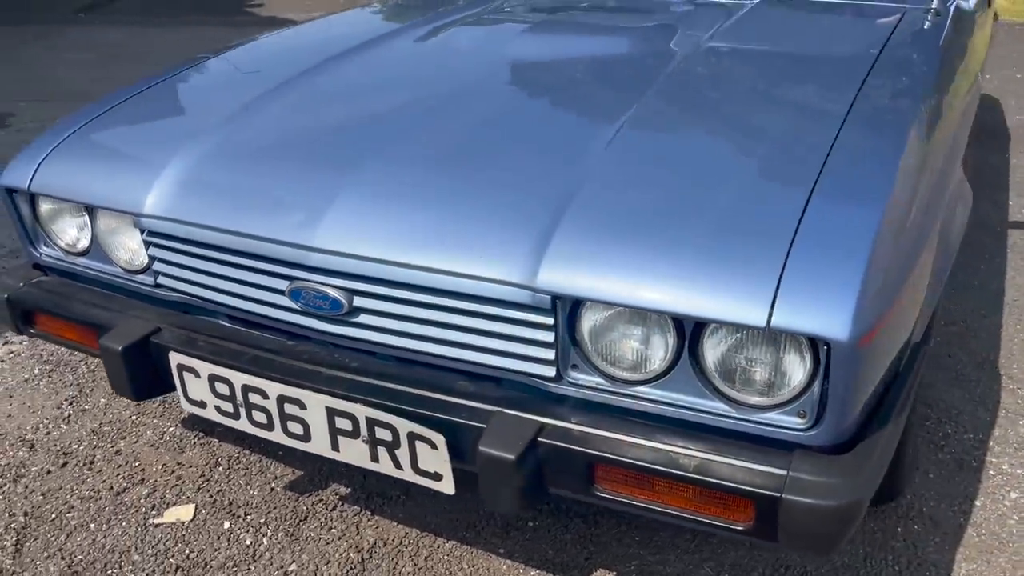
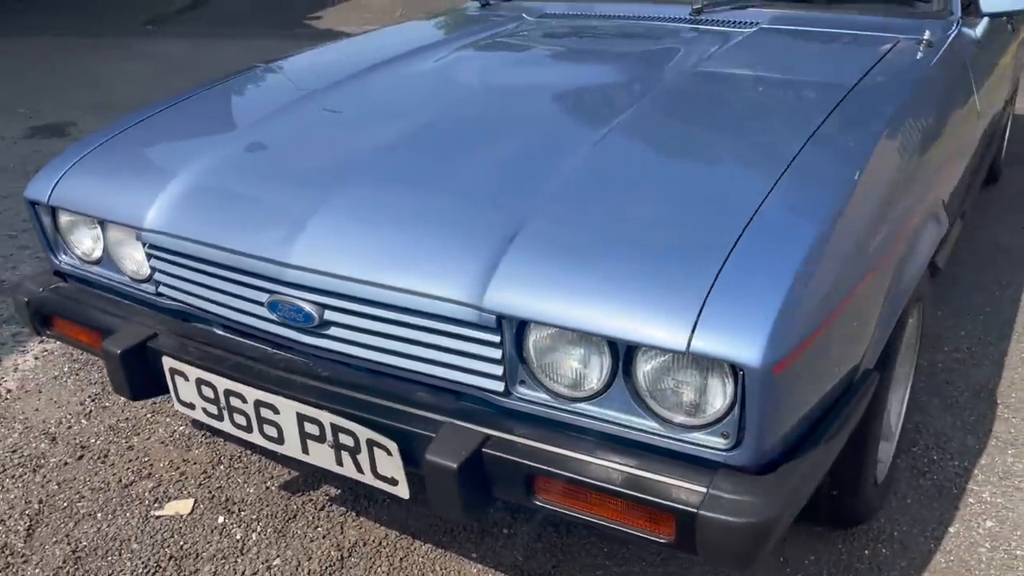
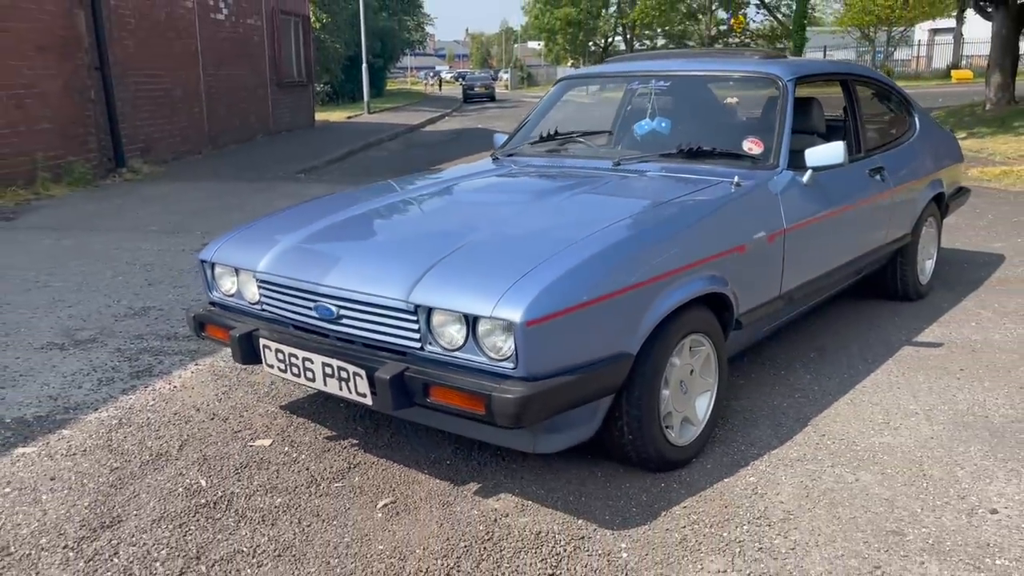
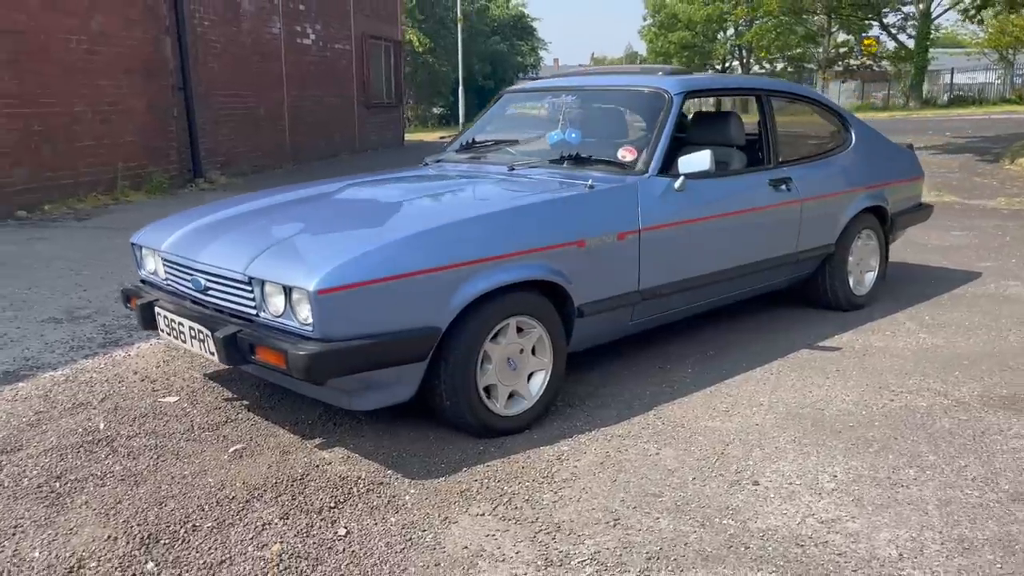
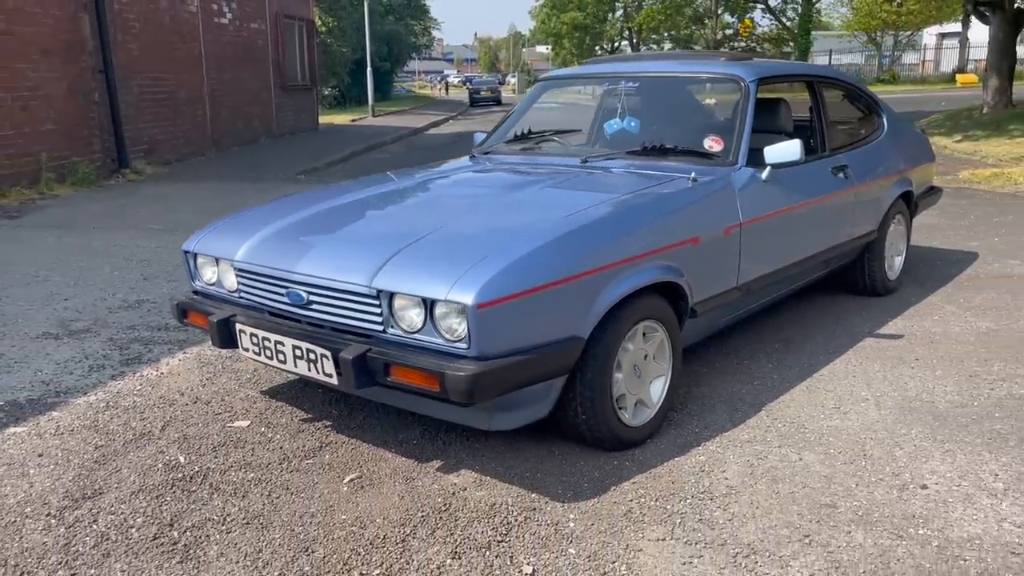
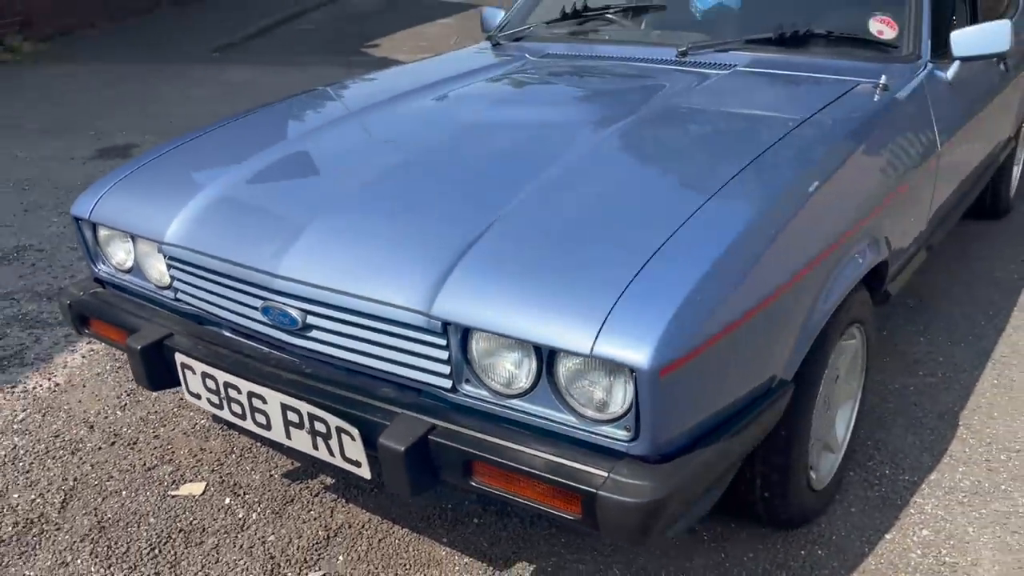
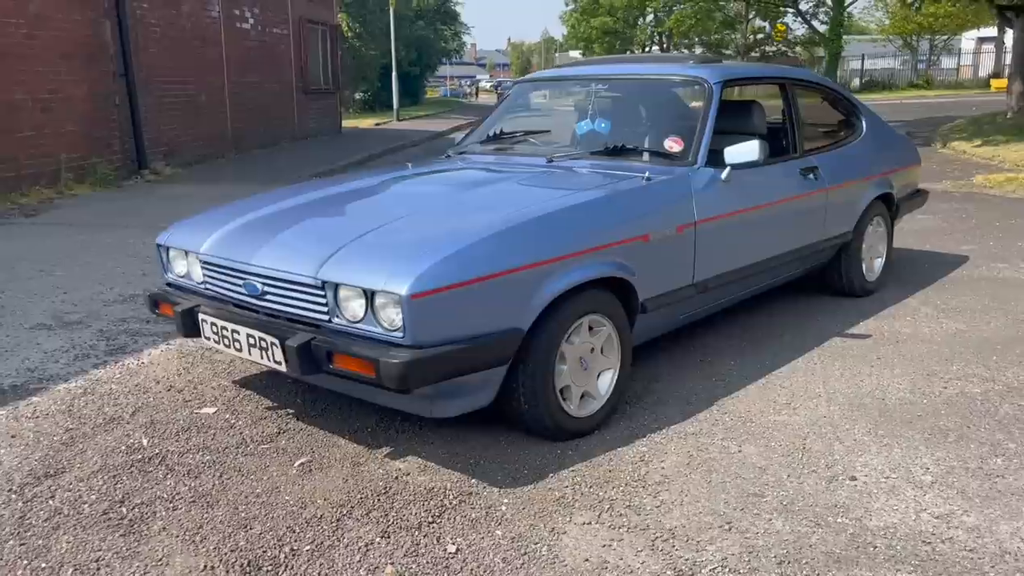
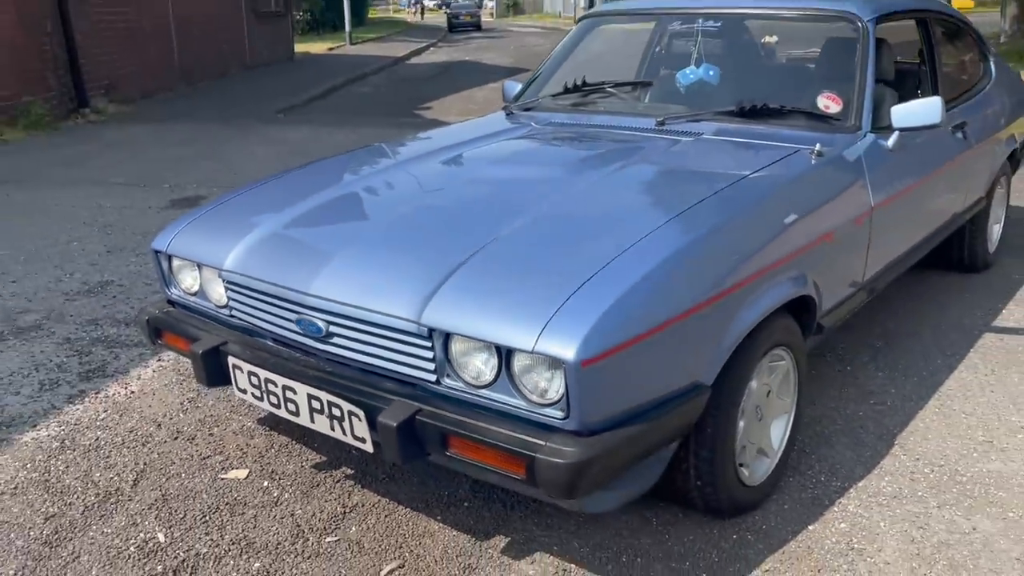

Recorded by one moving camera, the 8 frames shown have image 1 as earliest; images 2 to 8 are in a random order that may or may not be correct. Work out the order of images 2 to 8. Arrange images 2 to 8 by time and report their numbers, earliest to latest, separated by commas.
2, 6, 8, 3, 5, 7, 4
